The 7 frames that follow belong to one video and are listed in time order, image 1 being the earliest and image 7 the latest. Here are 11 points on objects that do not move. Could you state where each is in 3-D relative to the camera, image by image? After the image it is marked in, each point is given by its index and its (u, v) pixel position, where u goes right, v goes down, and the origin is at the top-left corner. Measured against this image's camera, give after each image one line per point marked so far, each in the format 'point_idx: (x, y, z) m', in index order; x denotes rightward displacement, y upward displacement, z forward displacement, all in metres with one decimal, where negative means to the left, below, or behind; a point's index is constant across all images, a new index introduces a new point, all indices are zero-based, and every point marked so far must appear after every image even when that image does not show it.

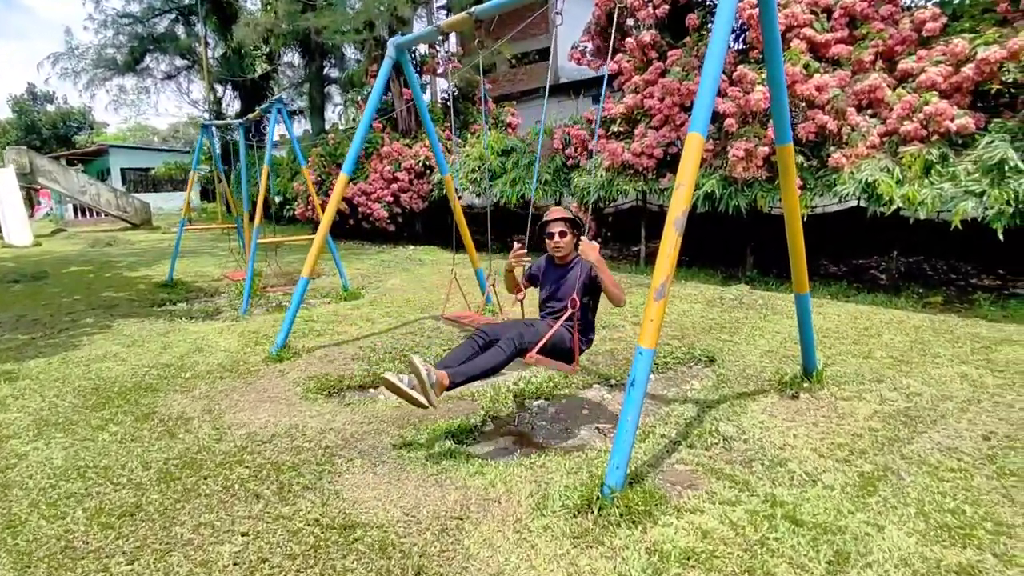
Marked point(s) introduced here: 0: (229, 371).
0: (-1.7, -0.5, +3.5) m
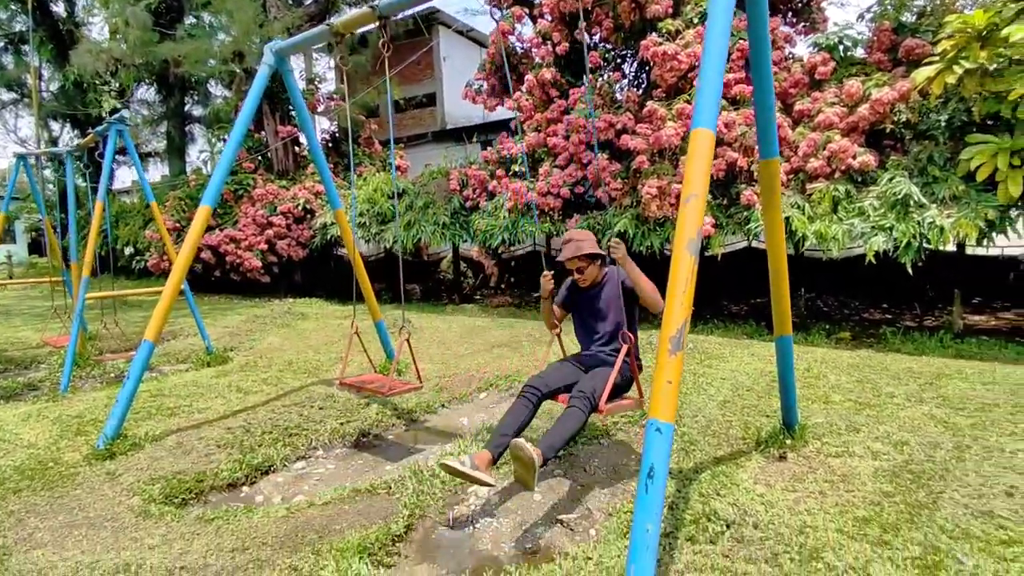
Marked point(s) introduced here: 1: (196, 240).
0: (-2.0, -0.8, +2.4) m
1: (-1.6, +0.2, +3.0) m
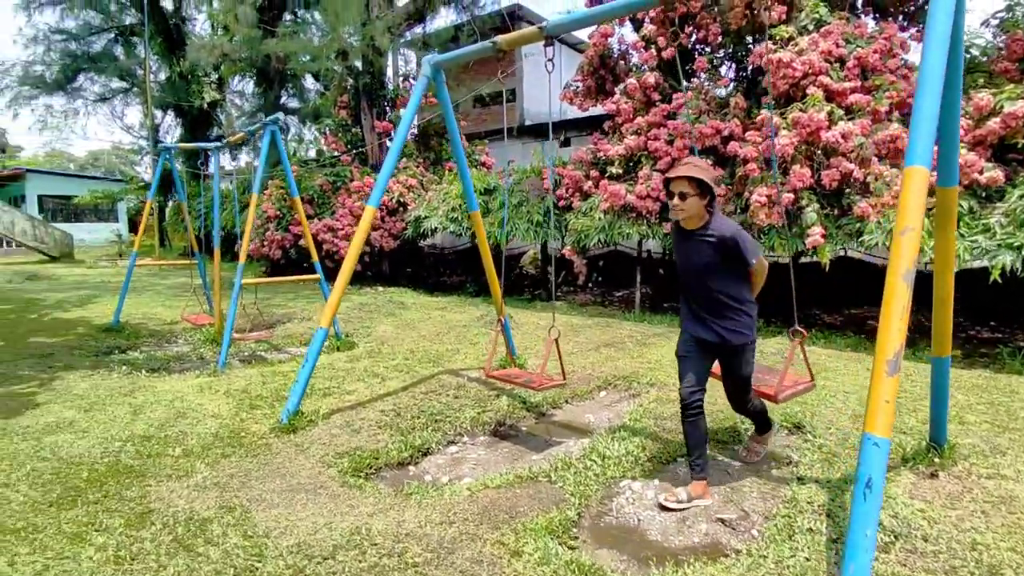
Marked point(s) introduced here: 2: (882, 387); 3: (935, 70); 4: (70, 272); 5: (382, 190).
0: (-1.3, -0.7, +2.8) m
1: (-0.8, +0.3, +3.3) m
2: (+1.0, -0.3, +1.6) m
3: (+1.2, +0.6, +1.7) m
4: (-8.2, +0.3, +11.1) m
5: (-0.7, +0.6, +3.4) m
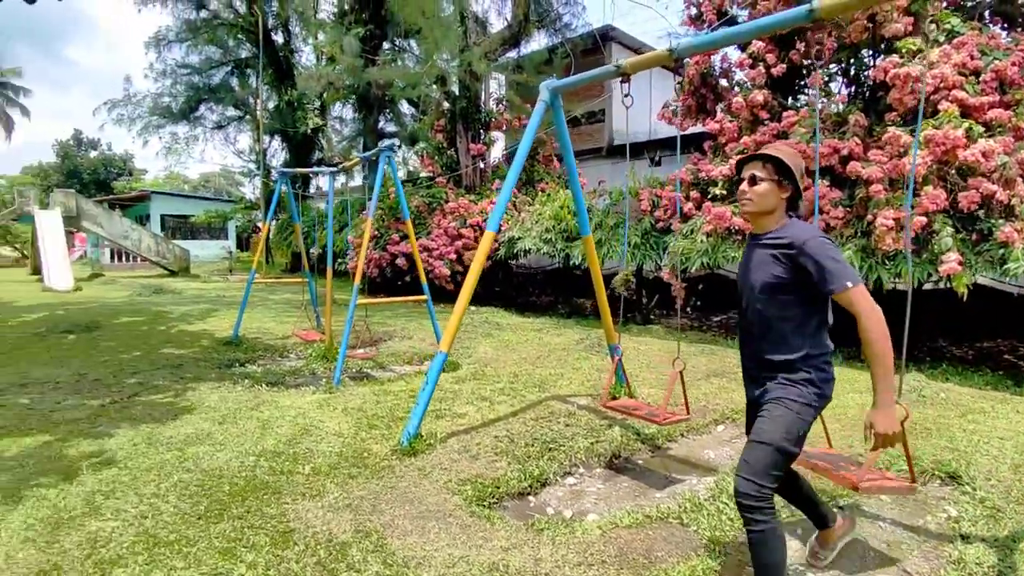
0: (-0.7, -0.9, +2.8) m
1: (-0.2, +0.1, +3.3) m
2: (+1.4, -0.4, +1.4) m
3: (+1.6, +0.5, +1.5) m
4: (-6.5, 0.0, +12.0) m
5: (-0.1, +0.4, +3.4) m
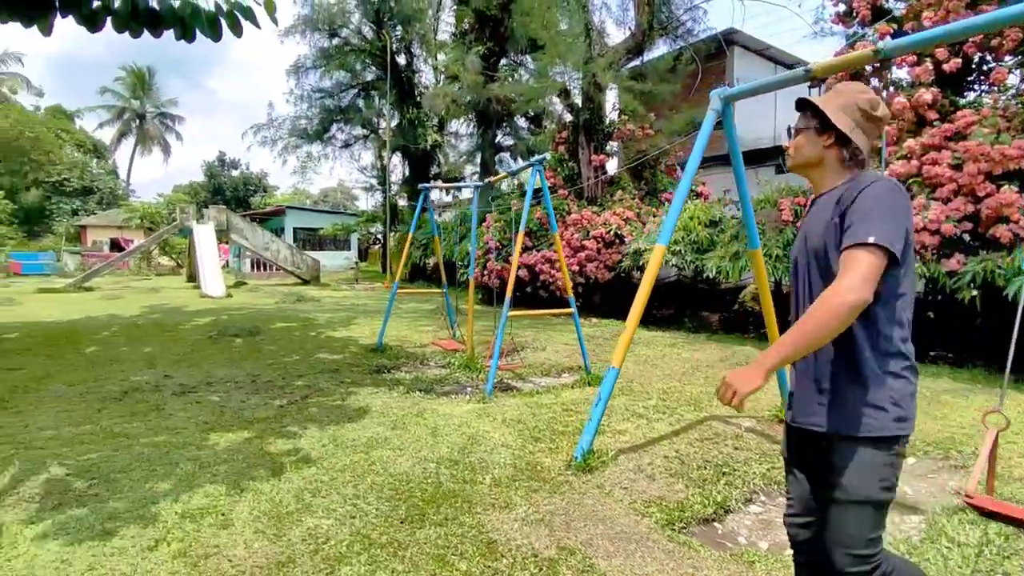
0: (+0.1, -0.9, +2.8) m
1: (+0.8, +0.1, +3.3) m
2: (+2.0, -0.4, +1.0) m
3: (+2.3, +0.4, +1.1) m
4: (-4.1, -0.1, +12.8) m
5: (+0.9, +0.3, +3.3) m
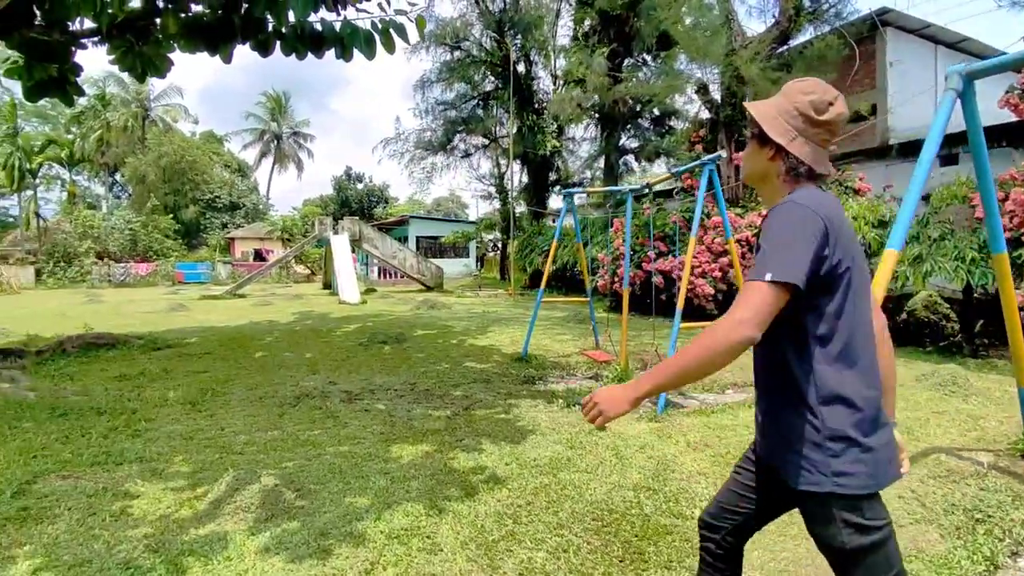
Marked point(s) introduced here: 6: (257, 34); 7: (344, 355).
0: (+1.0, -1.0, +2.5) m
1: (+1.7, 0.0, +2.8) m
2: (+2.5, -0.5, +0.4) m
3: (+2.8, +0.4, +0.5) m
4: (-1.3, -0.3, +13.1) m
5: (+1.9, +0.3, +2.8) m
6: (-1.9, +1.9, +4.4) m
7: (-1.8, -0.7, +6.5) m
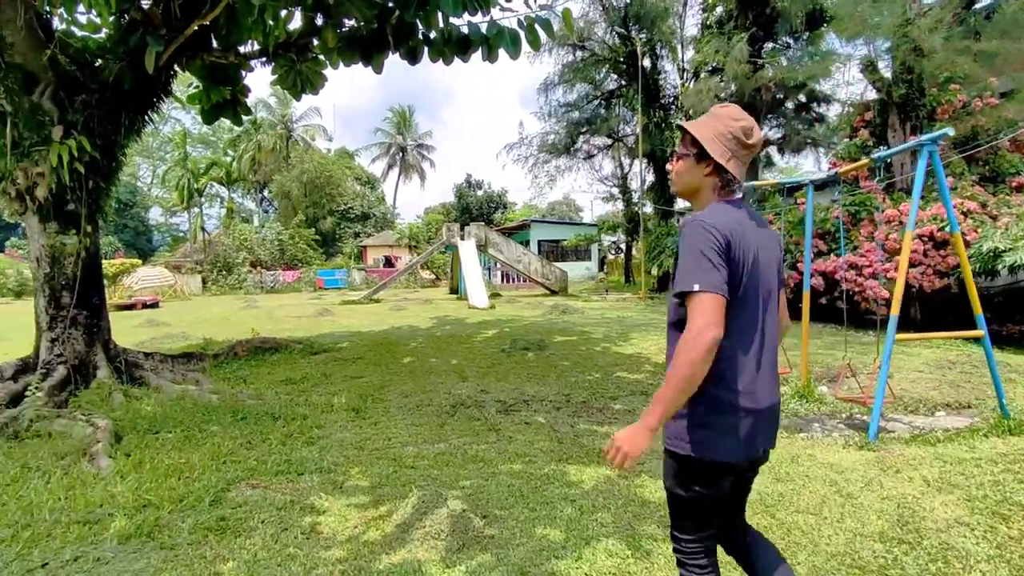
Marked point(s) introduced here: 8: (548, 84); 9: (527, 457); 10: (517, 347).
0: (+1.8, -1.0, +1.9) m
1: (+2.6, 0.0, +2.1) m
2: (+2.9, -0.5, -0.4) m
3: (+3.2, +0.4, -0.4) m
4: (+1.5, -0.4, +12.8) m
5: (+2.7, +0.3, +2.1) m
6: (-0.7, +1.8, +4.3) m
7: (-0.2, -0.8, +6.3) m
8: (+1.1, +6.3, +18.4) m
9: (+0.1, -0.9, +3.4) m
10: (+0.1, -0.7, +7.2) m
